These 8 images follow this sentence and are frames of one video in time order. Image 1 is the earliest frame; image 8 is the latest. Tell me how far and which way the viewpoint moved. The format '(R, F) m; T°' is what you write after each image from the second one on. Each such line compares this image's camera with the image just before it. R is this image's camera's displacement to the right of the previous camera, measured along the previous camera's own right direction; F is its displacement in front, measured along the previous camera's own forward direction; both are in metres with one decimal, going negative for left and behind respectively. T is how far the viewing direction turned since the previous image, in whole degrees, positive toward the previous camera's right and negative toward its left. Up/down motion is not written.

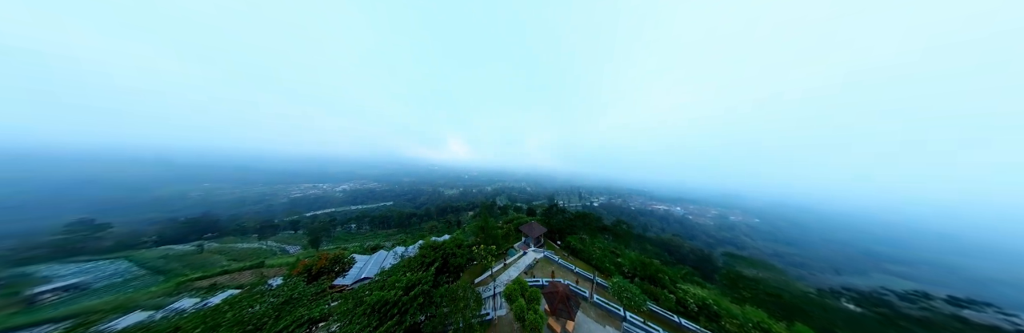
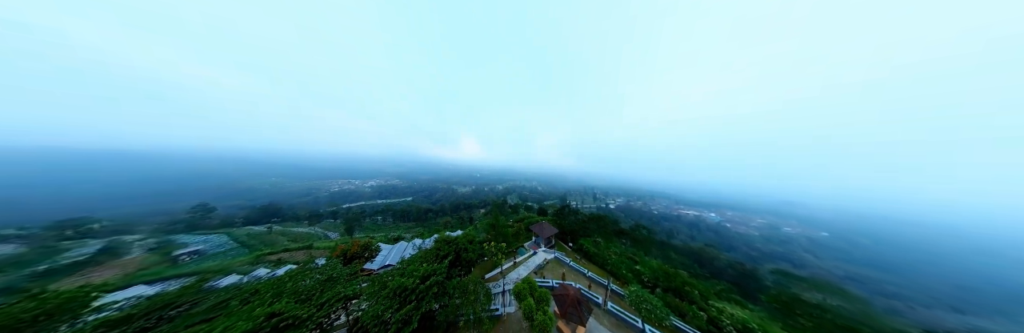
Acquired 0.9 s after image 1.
(+0.7, -0.1) m; -7°
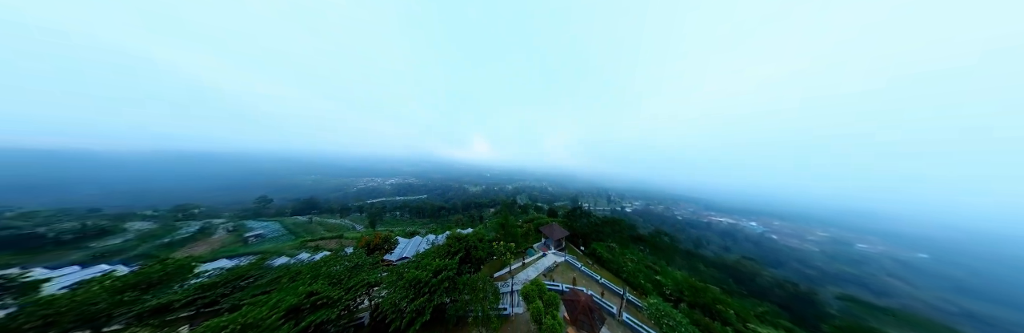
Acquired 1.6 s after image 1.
(+0.6, +0.1) m; -6°
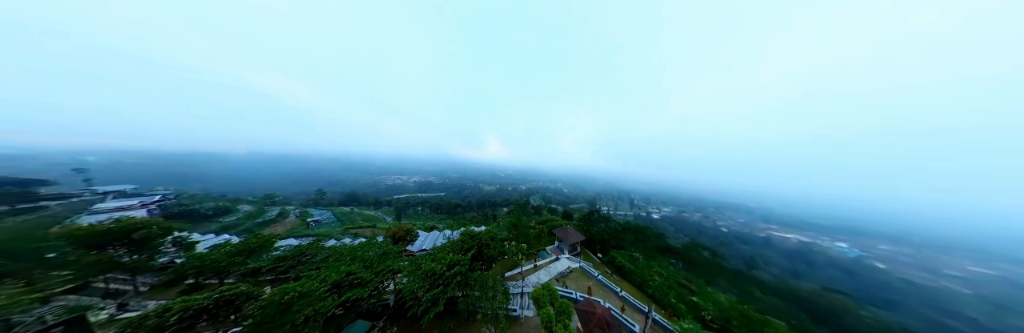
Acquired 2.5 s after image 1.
(+0.7, 0.0) m; -8°
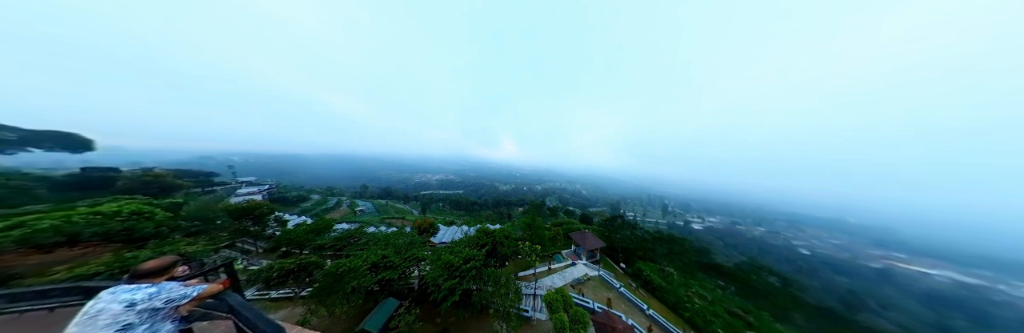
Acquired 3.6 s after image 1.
(+0.1, -0.3) m; -6°
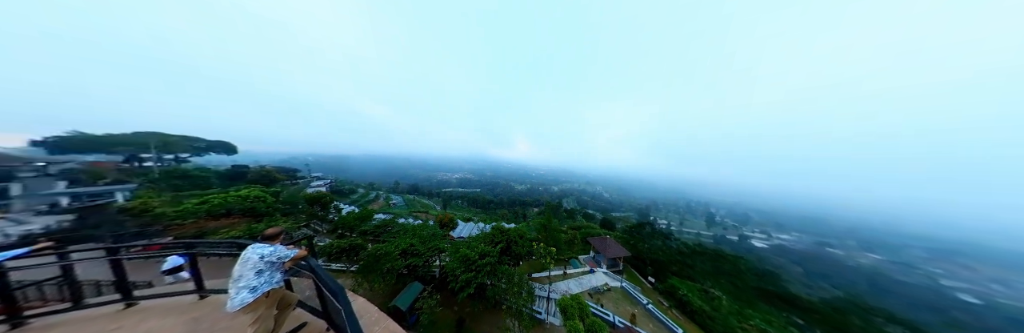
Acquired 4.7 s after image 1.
(+0.1, -0.2) m; -6°
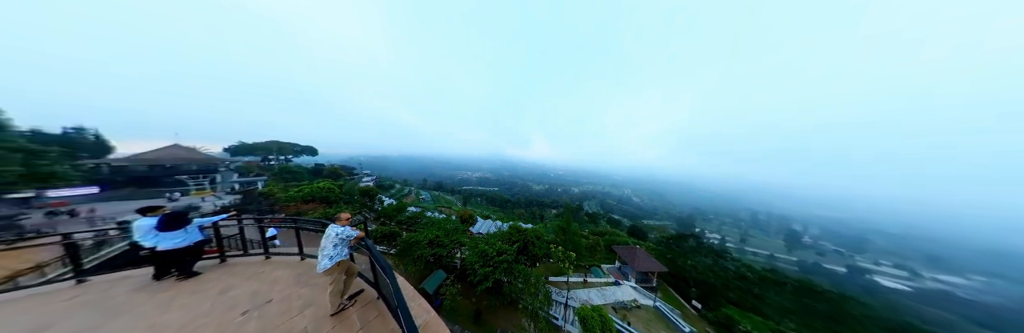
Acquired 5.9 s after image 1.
(0.0, -0.2) m; -6°
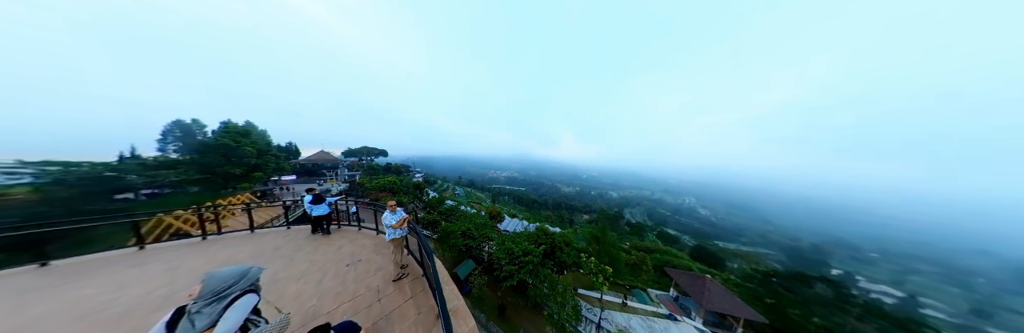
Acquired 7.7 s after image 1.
(0.0, -0.3) m; -10°
